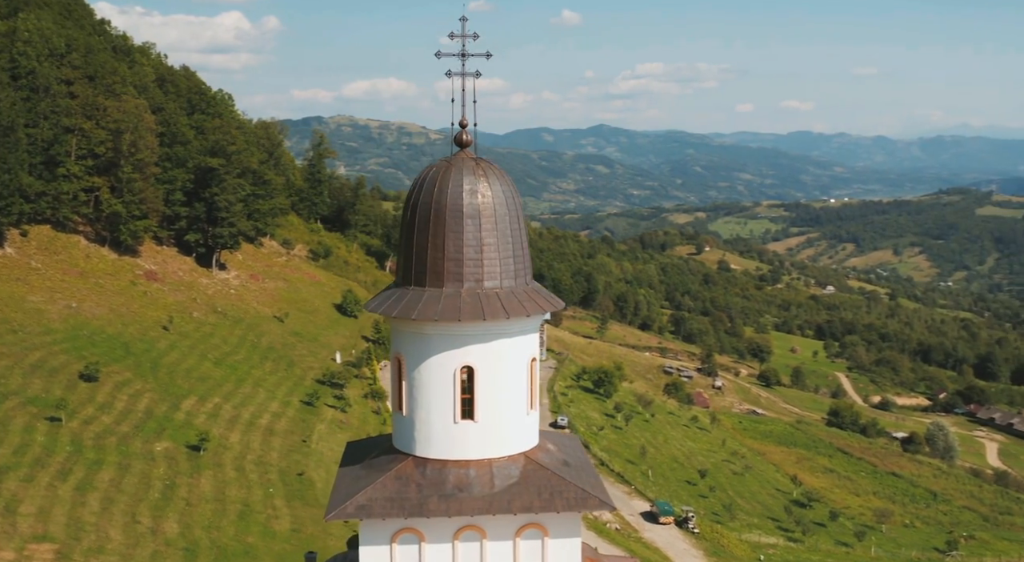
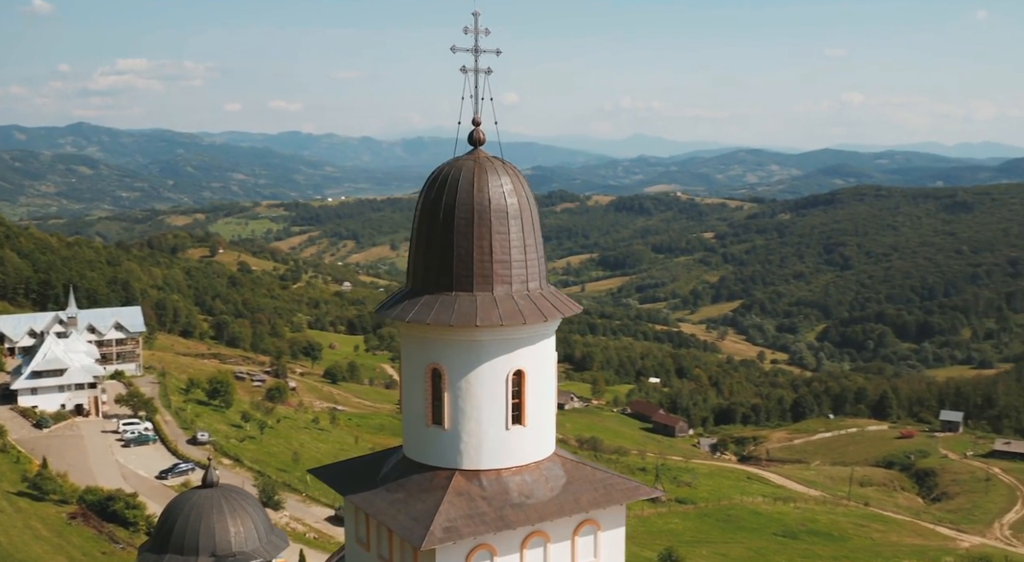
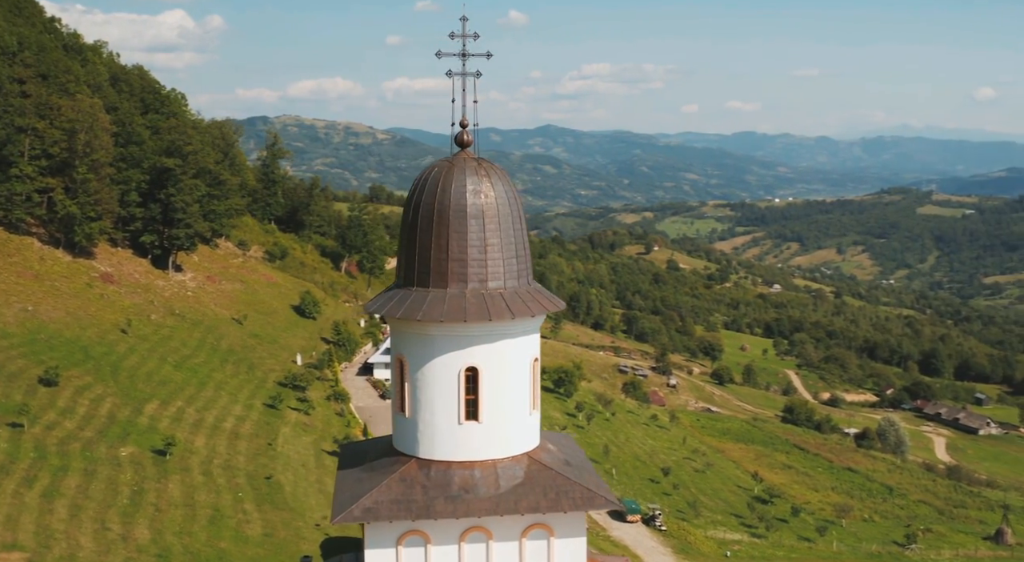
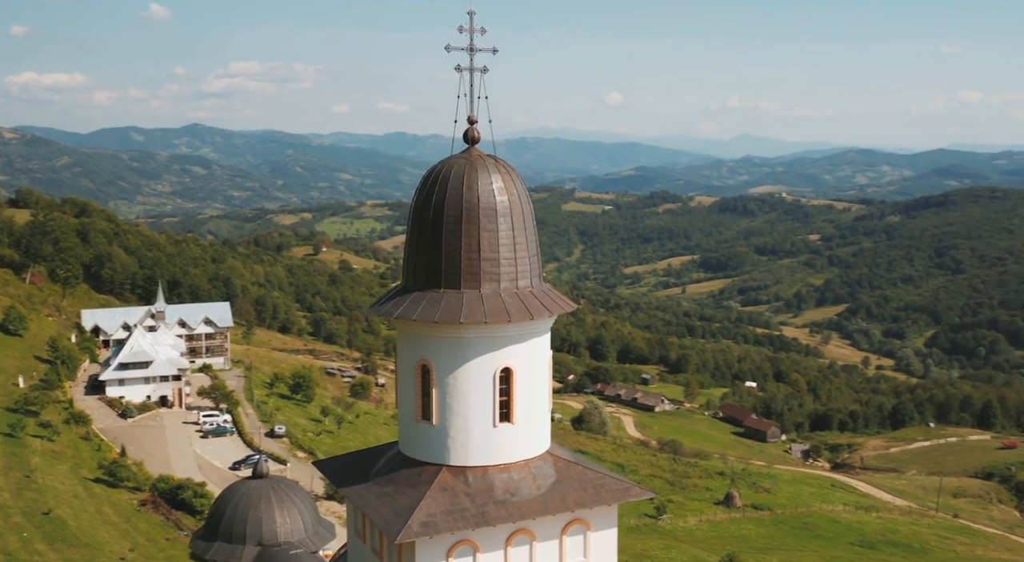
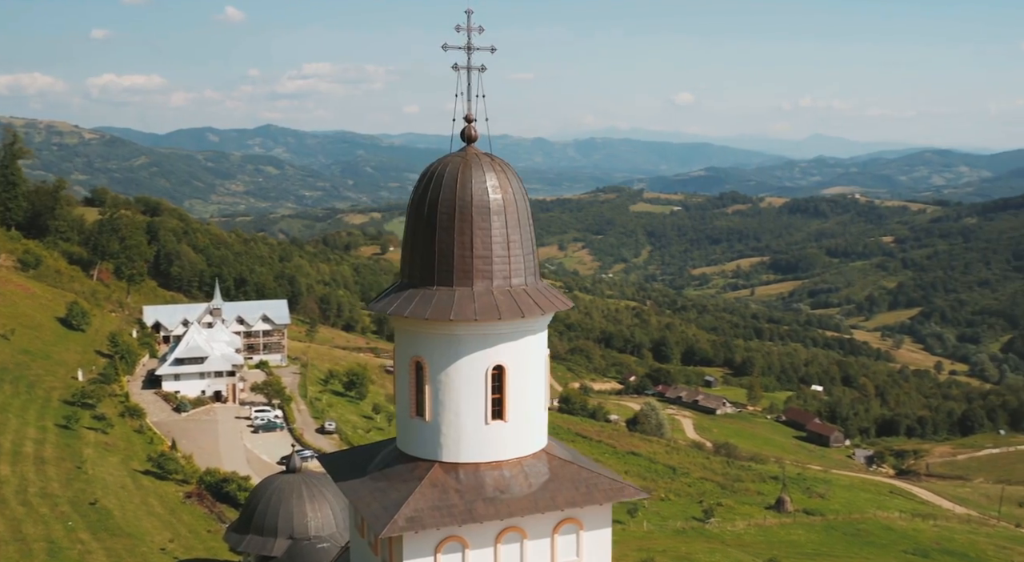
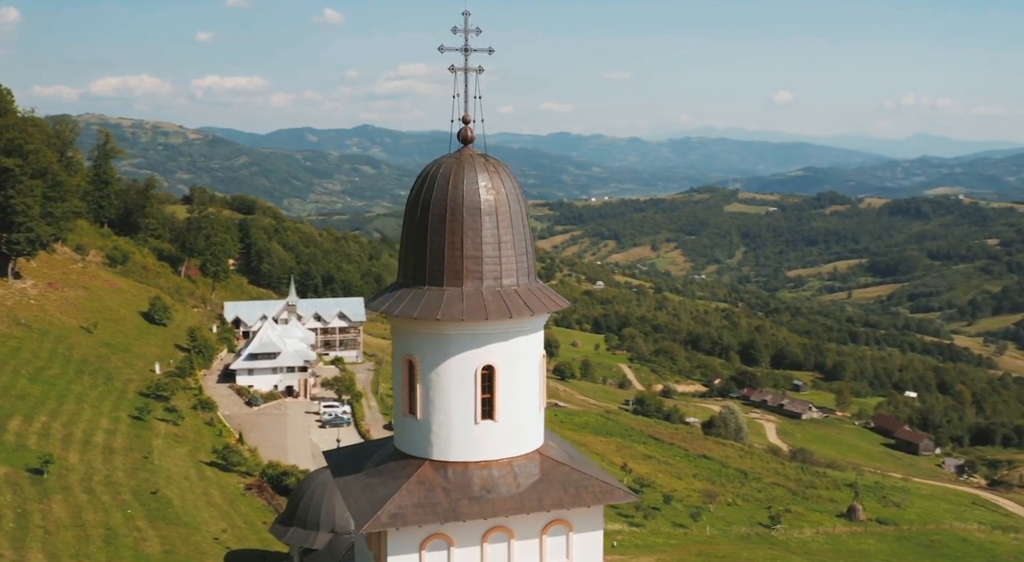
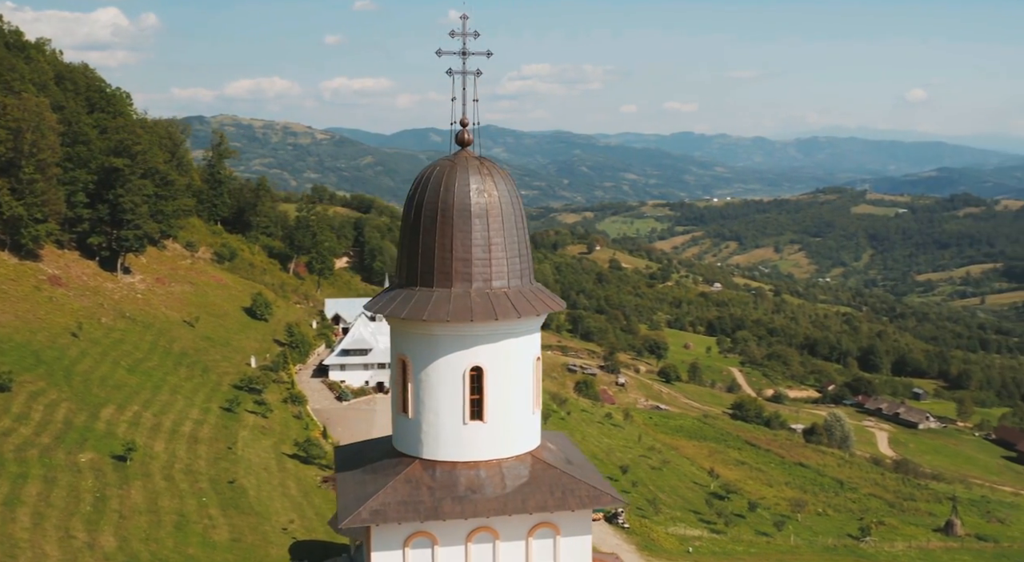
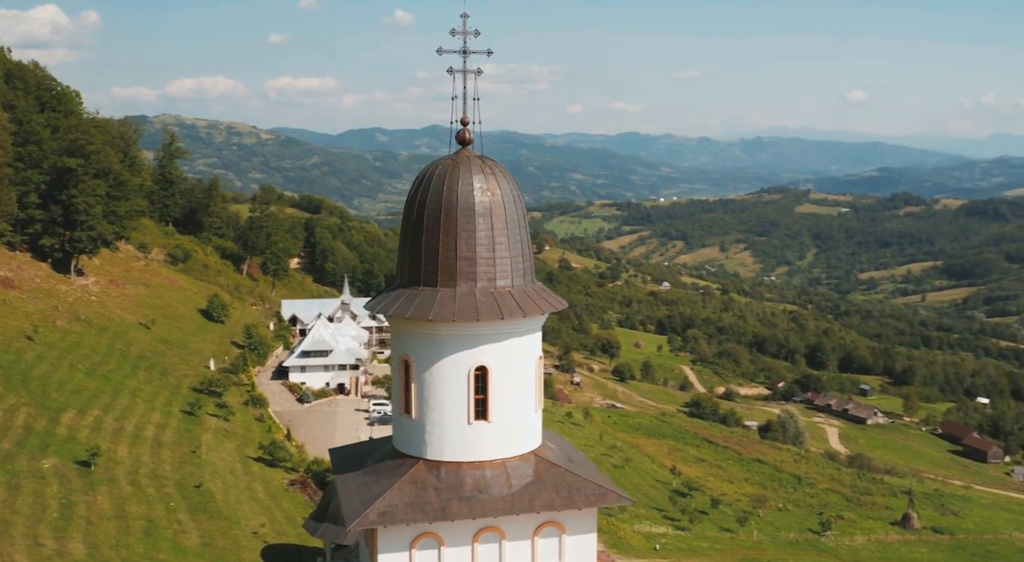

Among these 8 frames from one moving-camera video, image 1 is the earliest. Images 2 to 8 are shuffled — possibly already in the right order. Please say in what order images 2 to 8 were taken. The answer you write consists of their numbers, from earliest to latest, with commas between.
3, 7, 8, 6, 5, 4, 2
